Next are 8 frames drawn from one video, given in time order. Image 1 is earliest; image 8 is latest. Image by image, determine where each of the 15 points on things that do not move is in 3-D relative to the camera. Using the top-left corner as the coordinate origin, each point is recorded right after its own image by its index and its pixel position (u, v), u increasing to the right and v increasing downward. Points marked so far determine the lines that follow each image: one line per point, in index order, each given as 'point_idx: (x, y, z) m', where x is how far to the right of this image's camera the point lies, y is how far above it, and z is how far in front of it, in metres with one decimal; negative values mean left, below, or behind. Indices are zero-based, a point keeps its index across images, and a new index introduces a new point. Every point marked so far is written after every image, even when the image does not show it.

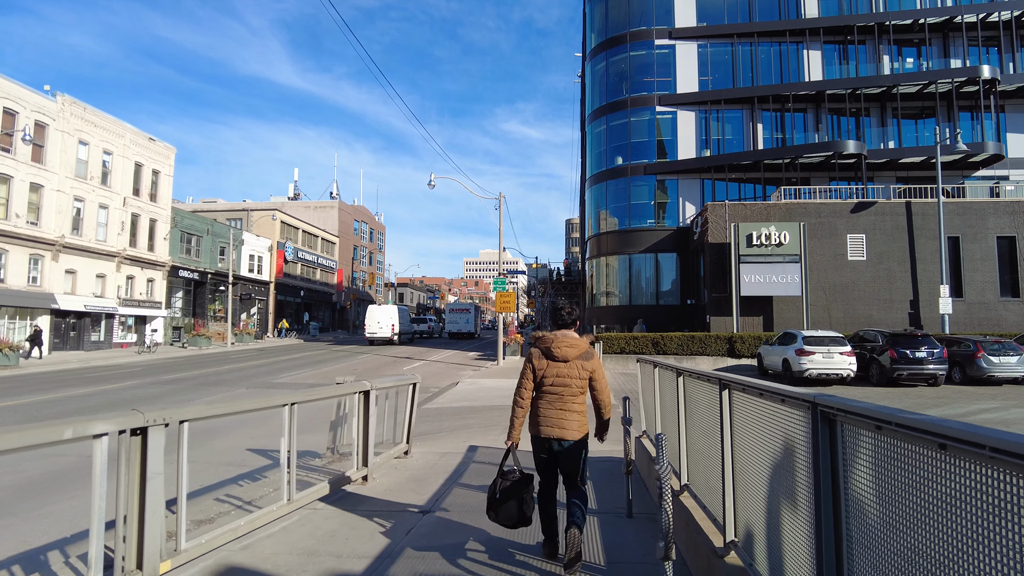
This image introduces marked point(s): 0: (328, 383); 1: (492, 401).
0: (-5.2, -2.7, +18.8) m
1: (-0.4, -2.5, +14.3) m
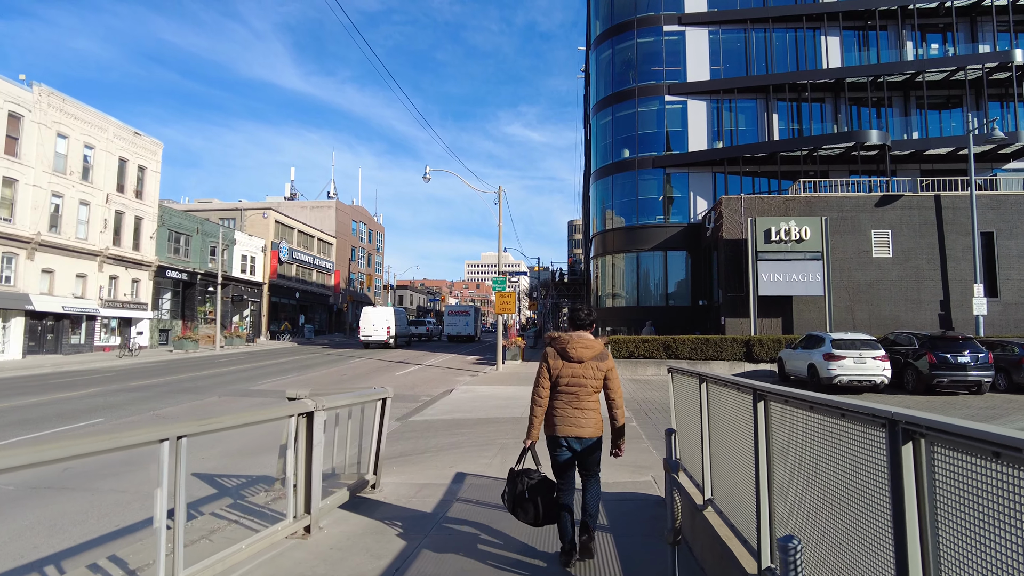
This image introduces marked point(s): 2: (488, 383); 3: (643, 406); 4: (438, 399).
0: (-5.2, -2.7, +17.2) m
1: (-0.5, -2.4, +12.7) m
2: (-0.7, -2.7, +18.7) m
3: (+2.7, -2.5, +13.9) m
4: (-1.7, -2.6, +15.4) m
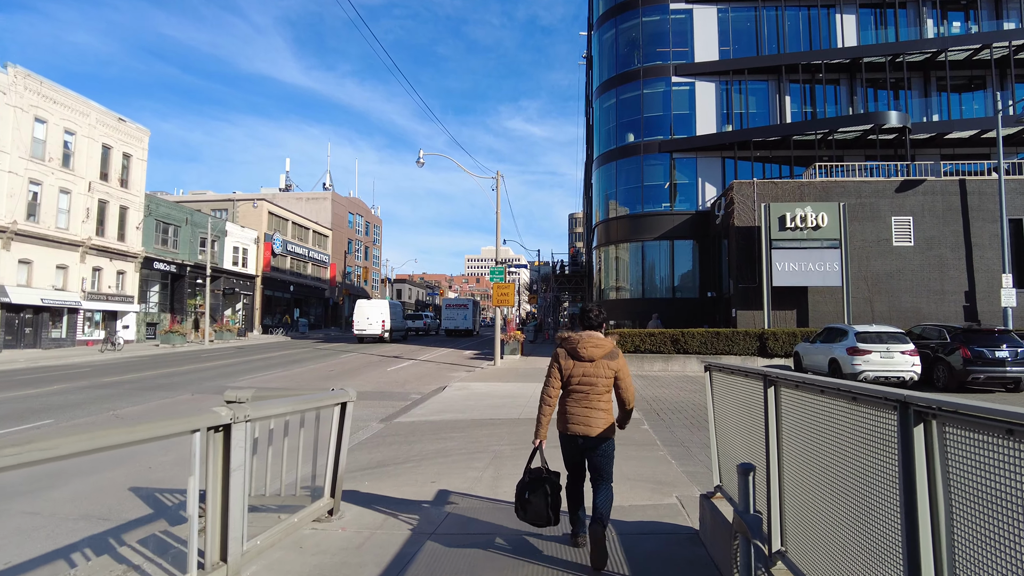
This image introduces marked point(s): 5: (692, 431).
0: (-5.3, -2.4, +15.9) m
1: (-0.5, -2.2, +11.5) m
2: (-0.7, -2.4, +17.5) m
3: (+2.7, -2.2, +12.6) m
4: (-1.8, -2.4, +14.1) m
5: (+2.6, -2.1, +9.4) m
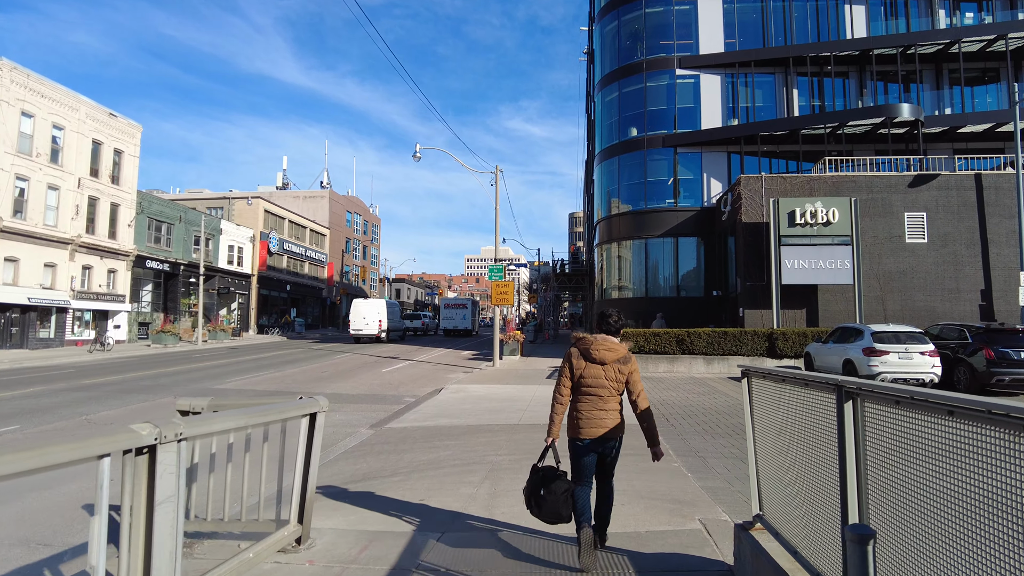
0: (-5.3, -2.3, +15.2) m
1: (-0.5, -2.1, +10.7) m
2: (-0.8, -2.4, +16.8) m
3: (+2.7, -2.2, +11.9) m
4: (-1.8, -2.3, +13.4) m
5: (+2.6, -2.0, +8.7) m
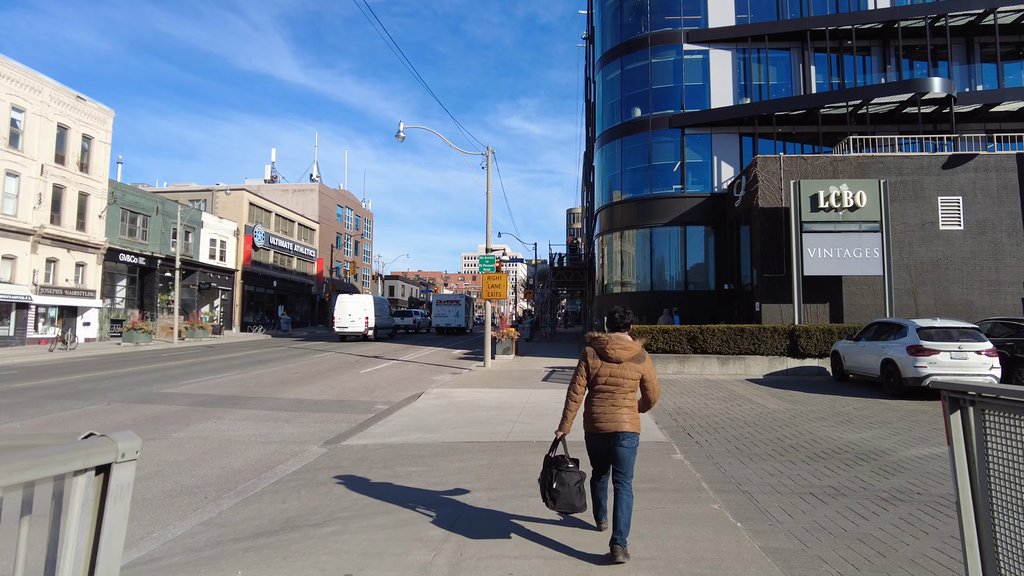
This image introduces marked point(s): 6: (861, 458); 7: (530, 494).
0: (-5.5, -2.1, +13.2) m
1: (-0.7, -1.9, +8.8) m
2: (-0.9, -2.1, +14.8) m
3: (+2.5, -2.0, +9.9) m
4: (-2.0, -2.1, +11.4) m
5: (+2.4, -1.8, +6.7) m
6: (+3.9, -1.9, +7.3) m
7: (+0.2, -1.8, +6.0) m
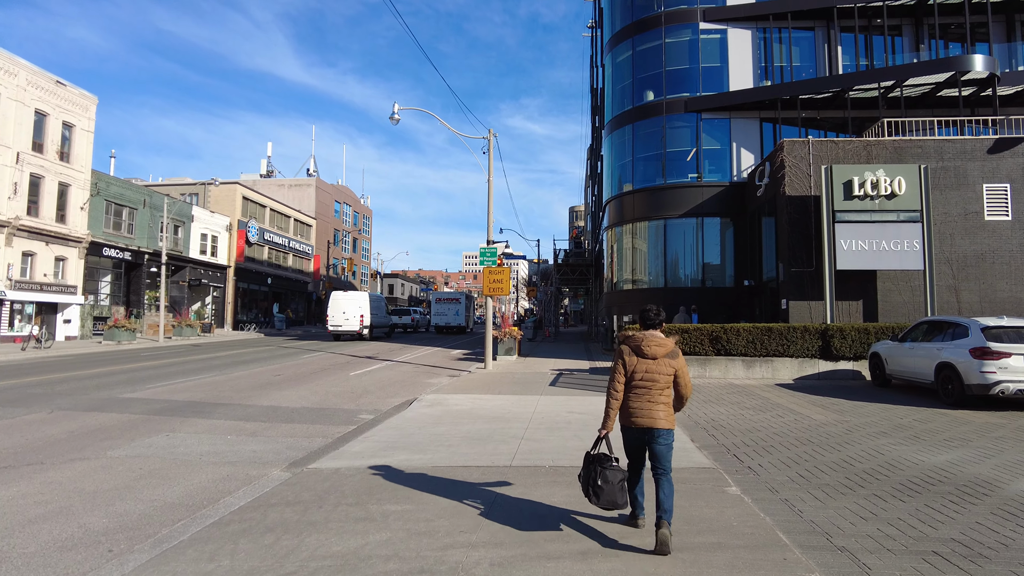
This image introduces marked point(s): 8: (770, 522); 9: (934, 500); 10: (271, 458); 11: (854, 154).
0: (-5.4, -2.0, +11.6) m
1: (-0.7, -1.8, +7.2) m
2: (-0.9, -2.0, +13.2) m
3: (+2.6, -1.8, +8.3) m
4: (-1.9, -2.0, +9.8) m
5: (+2.4, -1.7, +5.1) m
6: (+4.0, -1.8, +5.7) m
7: (+0.2, -1.7, +4.4) m
8: (+1.9, -1.6, +4.8) m
9: (+3.4, -1.7, +5.4) m
10: (-2.8, -1.9, +7.6) m
11: (+9.0, +3.5, +17.3) m
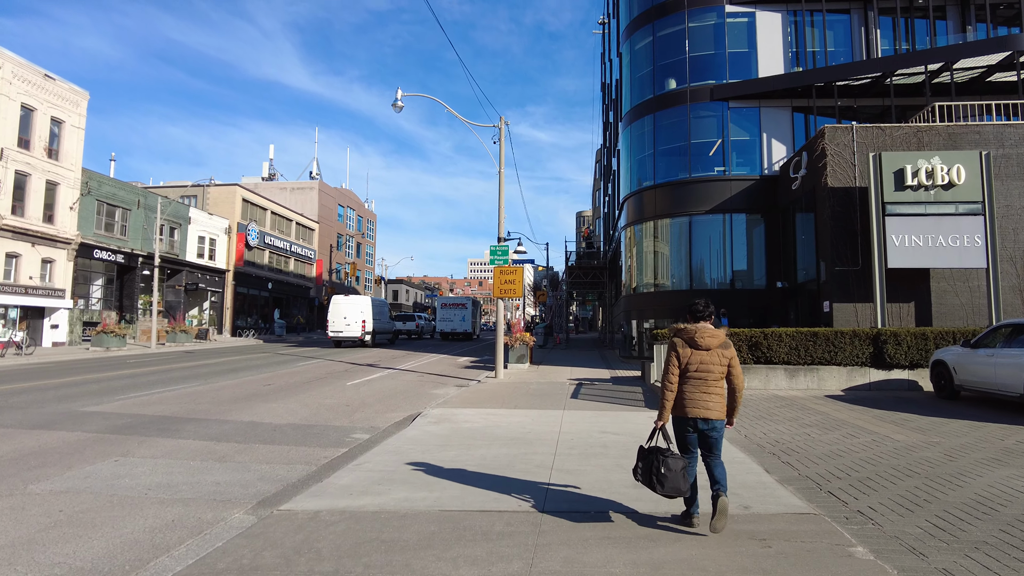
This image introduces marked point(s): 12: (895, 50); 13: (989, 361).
0: (-5.1, -1.9, +10.1) m
1: (-0.4, -1.7, +5.6) m
2: (-0.6, -2.0, +11.6) m
3: (+2.8, -1.8, +6.7) m
4: (-1.6, -1.9, +8.2) m
5: (+2.7, -1.6, +3.5) m
6: (+4.2, -1.7, +4.1) m
7: (+0.5, -1.6, +2.8) m
8: (+2.1, -1.5, +3.2) m
9: (+3.7, -1.6, +3.8) m
10: (-2.5, -1.9, +6.0) m
11: (+9.3, +3.5, +15.7) m
12: (+11.5, +7.2, +19.9) m
13: (+7.9, -1.2, +11.0) m
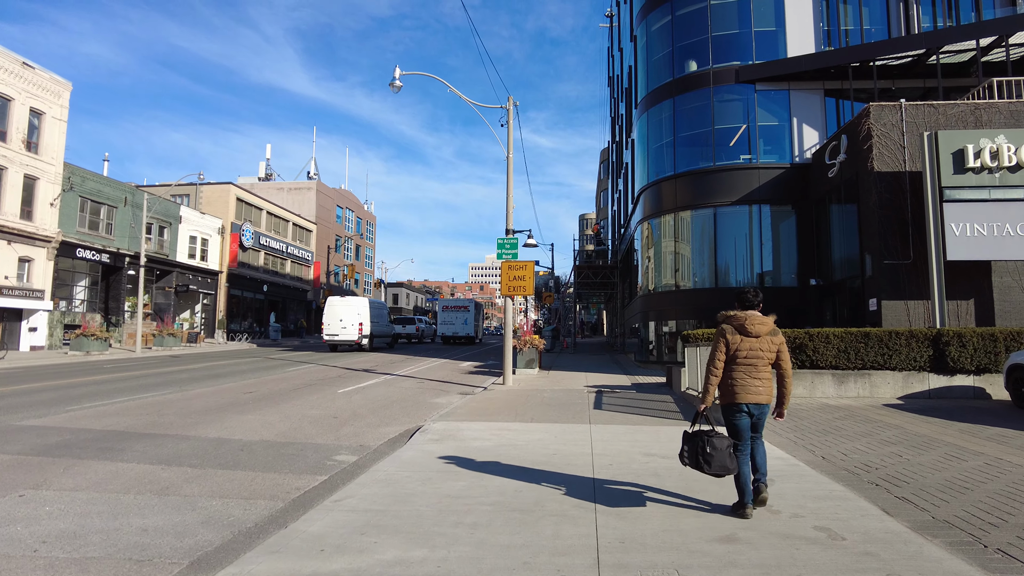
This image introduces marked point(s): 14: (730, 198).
0: (-4.9, -1.8, +8.4) m
1: (-0.2, -1.6, +3.9) m
2: (-0.3, -1.9, +9.9) m
3: (+3.0, -1.6, +5.0) m
4: (-1.4, -1.7, +6.6) m
5: (+2.9, -1.4, +1.8) m
6: (+4.4, -1.5, +2.4) m
7: (+0.7, -1.4, +1.1) m
8: (+2.3, -1.3, +1.5) m
9: (+3.9, -1.4, +2.1) m
10: (-2.3, -1.7, +4.4) m
11: (+9.5, +3.6, +14.1) m
12: (+11.8, +7.2, +18.3) m
13: (+8.2, -1.1, +9.4) m
14: (+6.1, +2.5, +18.6) m
